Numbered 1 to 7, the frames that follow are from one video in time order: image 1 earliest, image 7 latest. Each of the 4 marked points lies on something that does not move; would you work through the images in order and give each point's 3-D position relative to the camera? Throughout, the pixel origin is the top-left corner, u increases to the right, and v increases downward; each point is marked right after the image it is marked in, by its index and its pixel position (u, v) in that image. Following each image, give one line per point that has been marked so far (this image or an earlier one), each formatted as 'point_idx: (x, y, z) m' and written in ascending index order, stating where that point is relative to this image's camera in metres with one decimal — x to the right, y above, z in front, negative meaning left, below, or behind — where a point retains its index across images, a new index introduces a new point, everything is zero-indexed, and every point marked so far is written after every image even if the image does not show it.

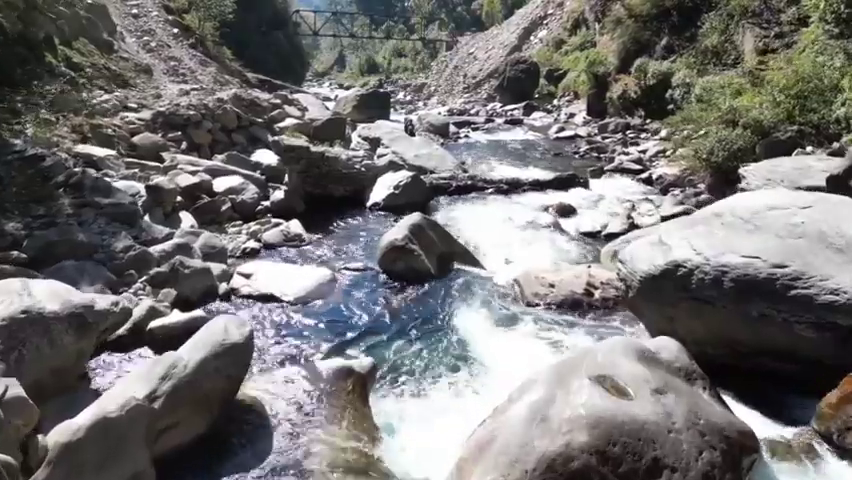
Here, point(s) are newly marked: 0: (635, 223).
0: (+3.2, +0.3, +9.7) m
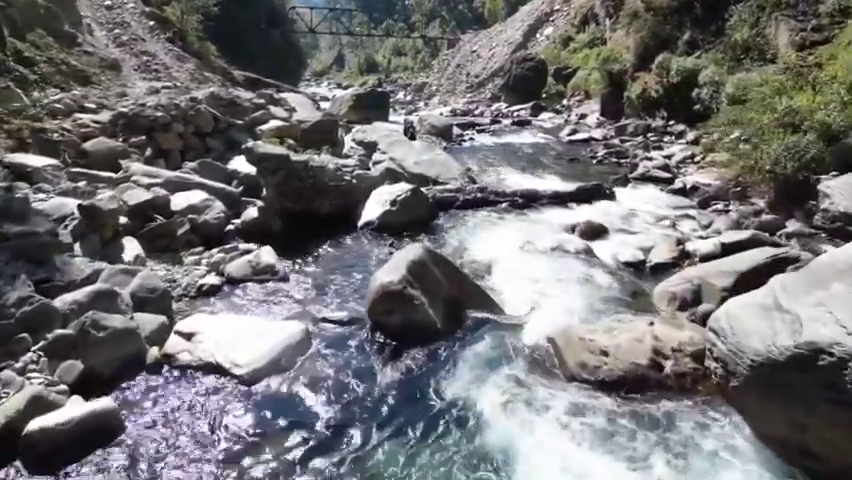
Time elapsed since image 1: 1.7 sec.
0: (+3.3, -0.1, +7.9) m
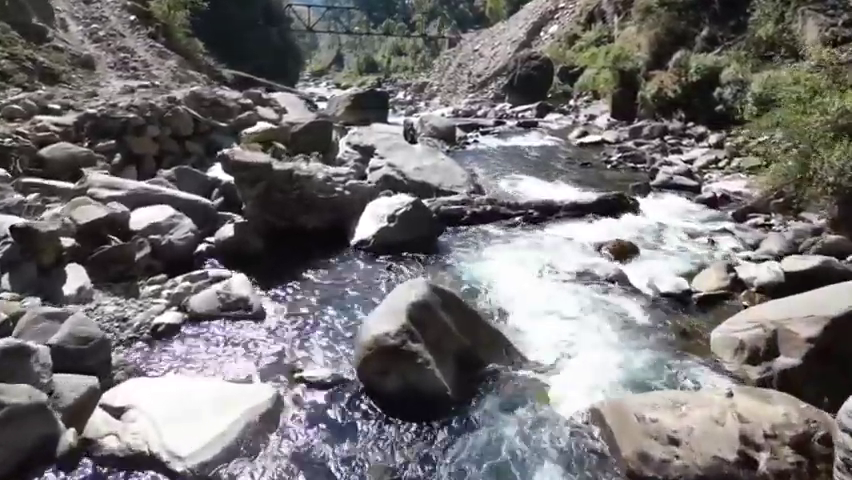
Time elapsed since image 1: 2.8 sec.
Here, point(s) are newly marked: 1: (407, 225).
0: (+3.3, -0.4, +6.6) m
1: (-0.2, +0.2, +8.1) m
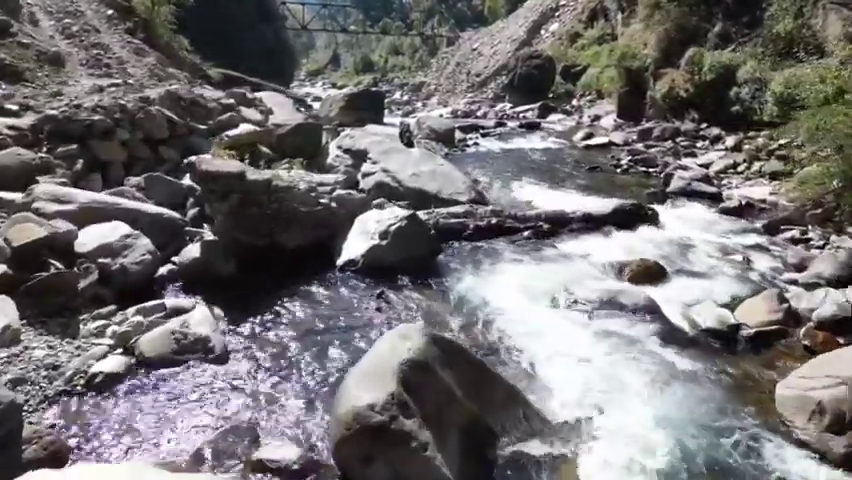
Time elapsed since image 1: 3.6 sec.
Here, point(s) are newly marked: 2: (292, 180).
0: (+3.3, -0.6, +5.6) m
1: (-0.3, 0.0, +7.1) m
2: (-1.6, +0.7, +7.4) m
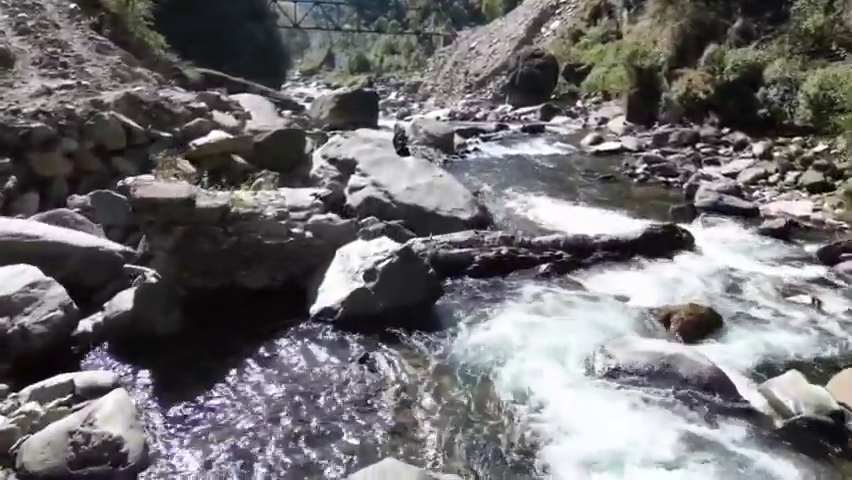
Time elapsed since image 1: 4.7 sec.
0: (+3.3, -1.0, +4.2) m
1: (-0.3, -0.4, +5.6) m
2: (-1.6, +0.3, +6.0) m
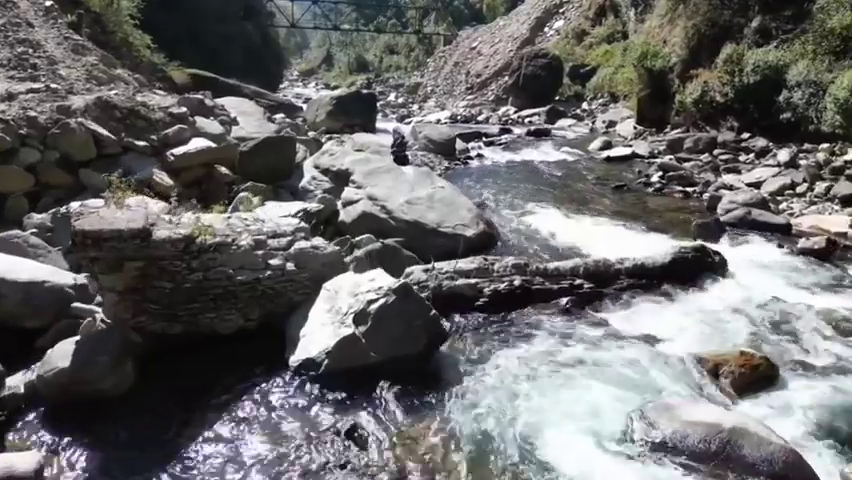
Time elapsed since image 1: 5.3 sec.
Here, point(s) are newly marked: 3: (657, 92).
0: (+3.3, -1.3, +3.3) m
1: (-0.3, -0.7, +4.7) m
2: (-1.6, 0.0, +5.1) m
3: (+6.5, +4.2, +17.5) m
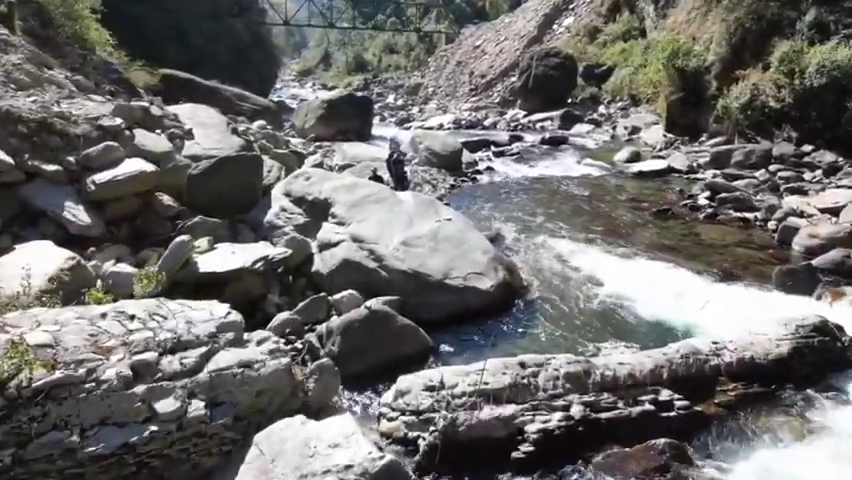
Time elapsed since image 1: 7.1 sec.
0: (+3.3, -1.9, +1.1) m
1: (-0.3, -1.3, +2.5) m
2: (-1.6, -0.6, +2.9) m
3: (+6.5, +3.5, +15.3) m
